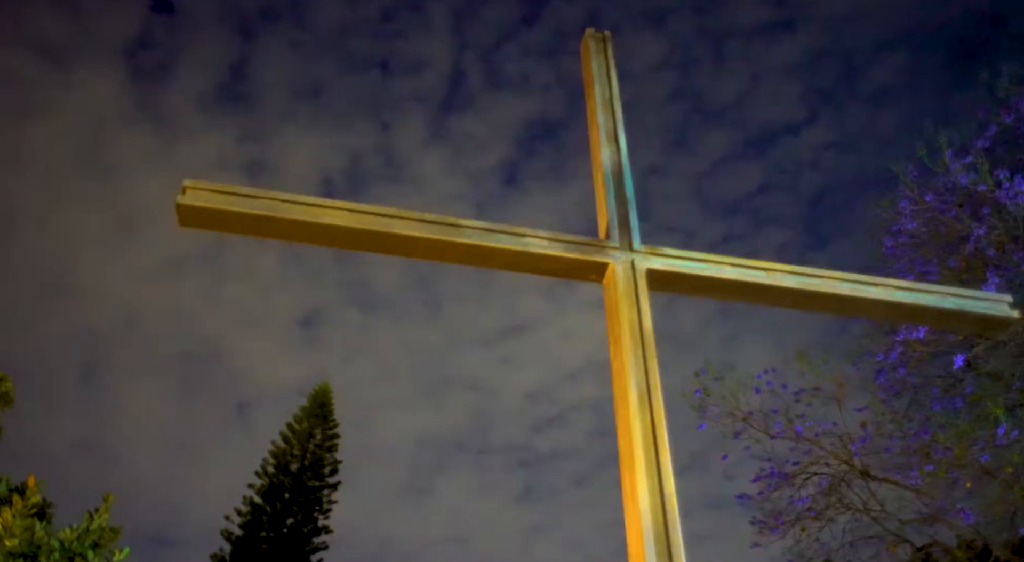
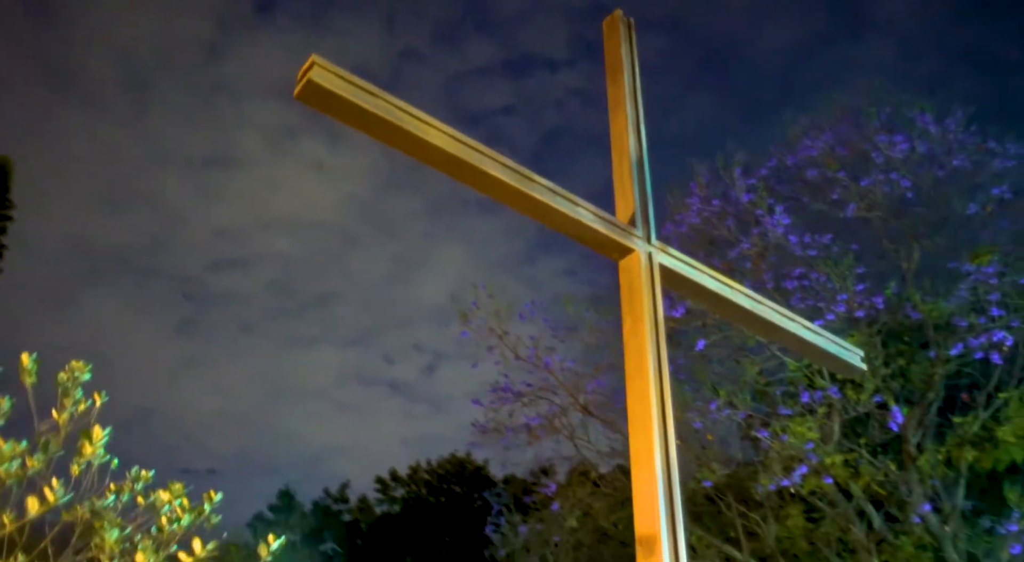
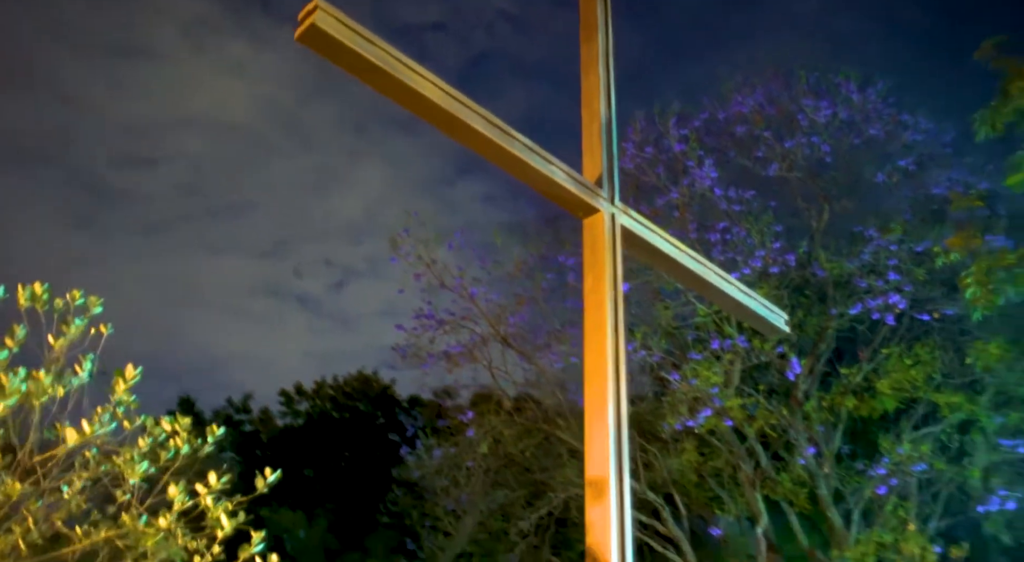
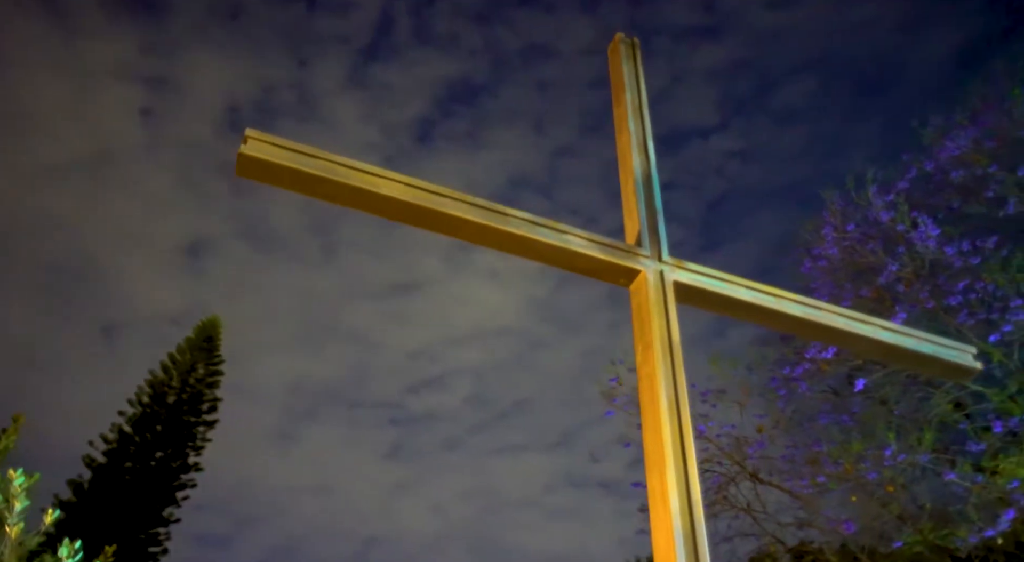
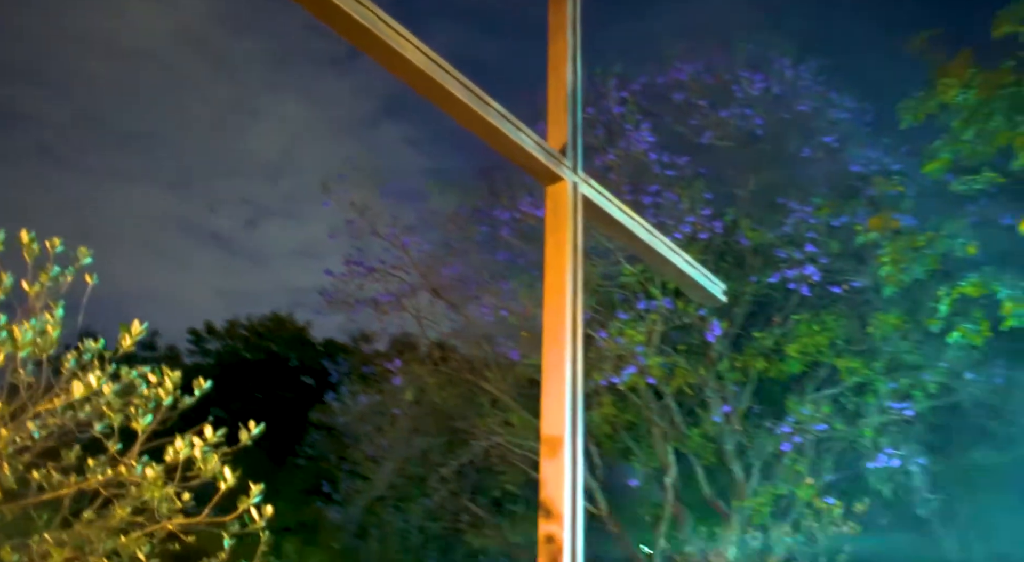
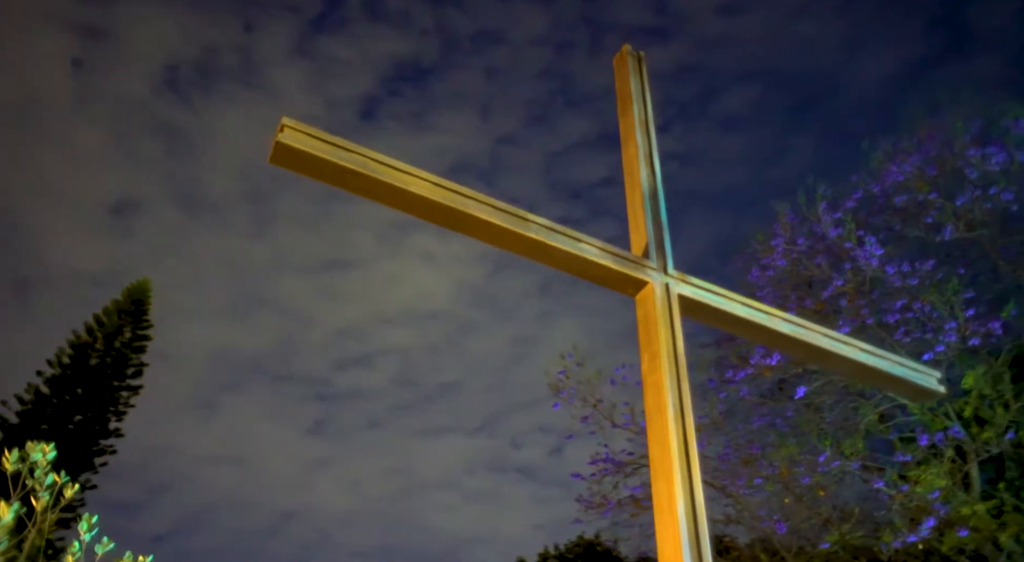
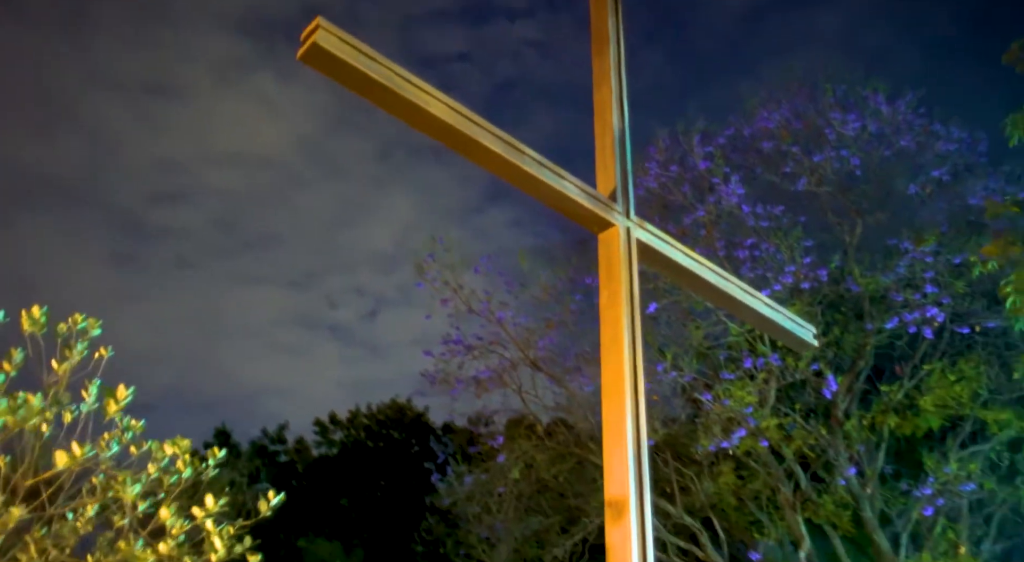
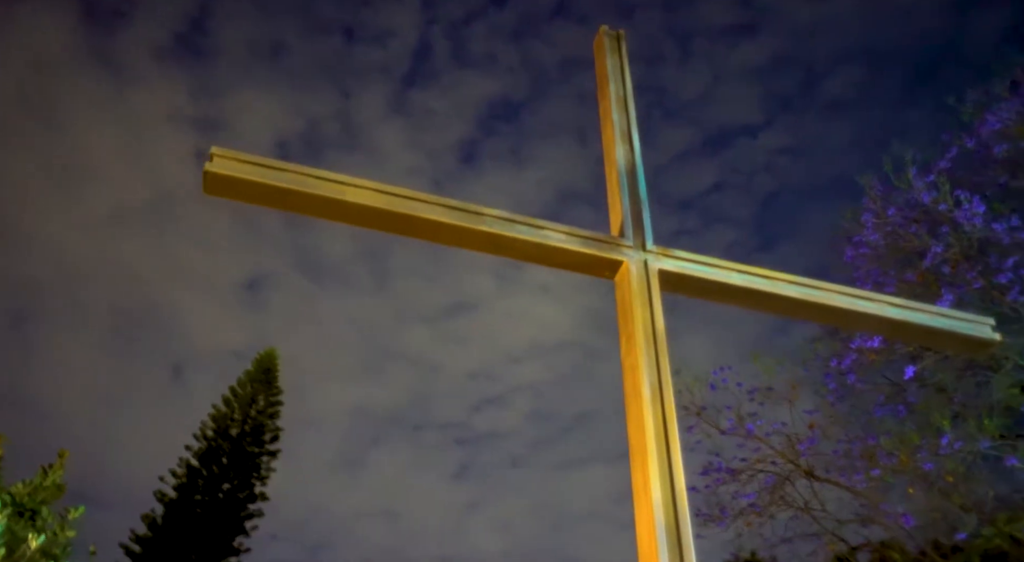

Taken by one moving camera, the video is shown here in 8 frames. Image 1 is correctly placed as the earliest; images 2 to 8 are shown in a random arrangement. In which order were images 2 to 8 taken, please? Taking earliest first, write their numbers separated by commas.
8, 4, 6, 2, 7, 3, 5
